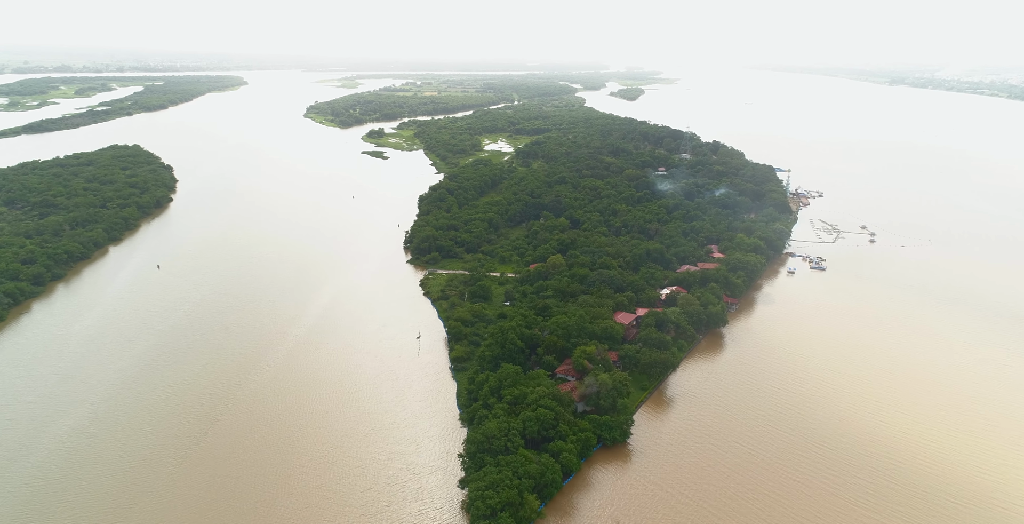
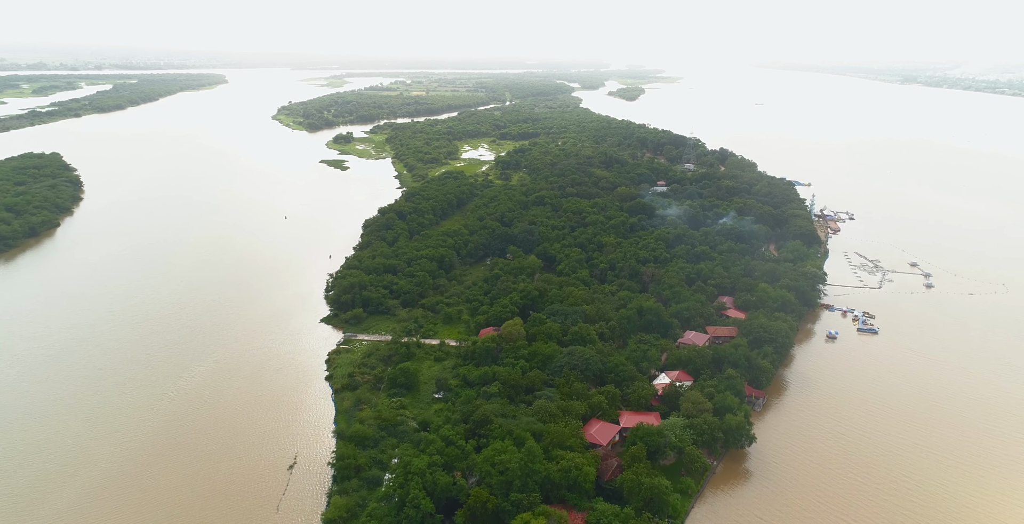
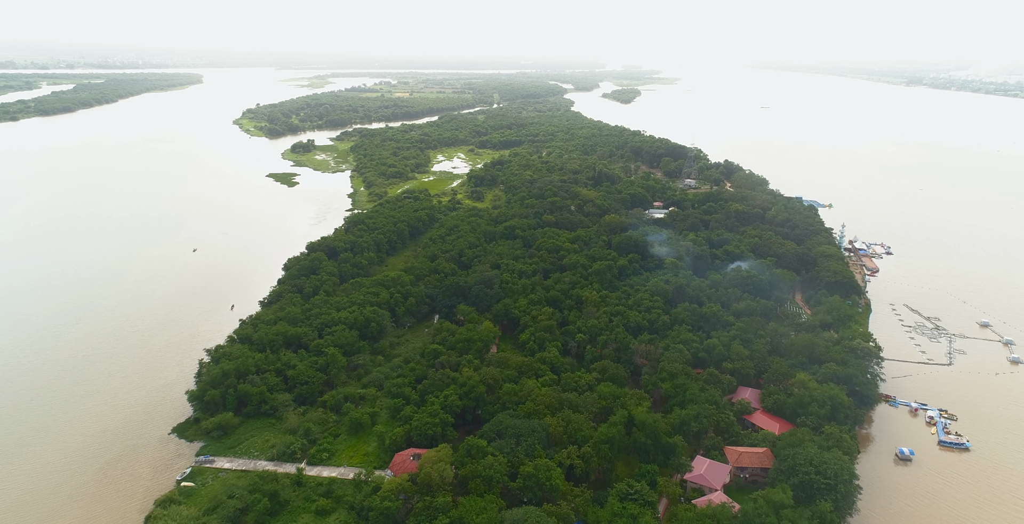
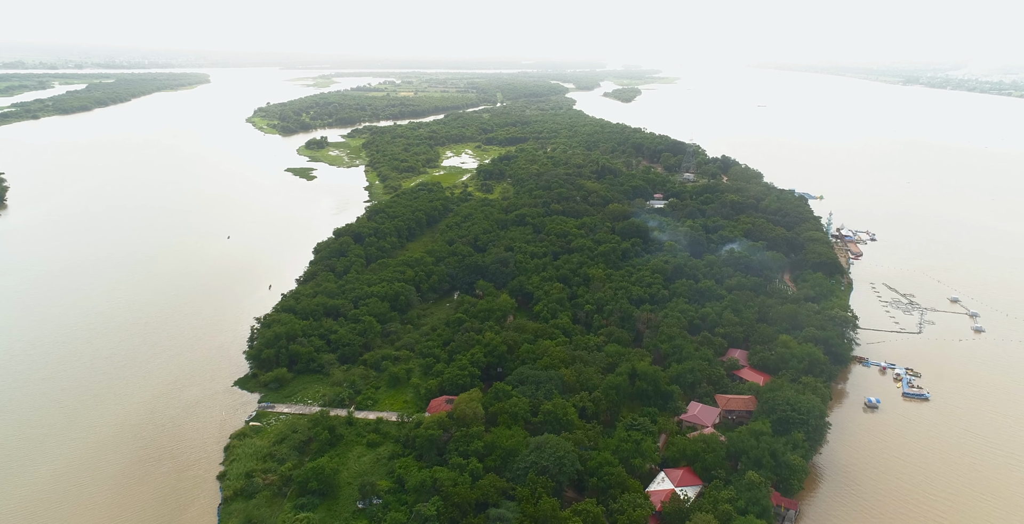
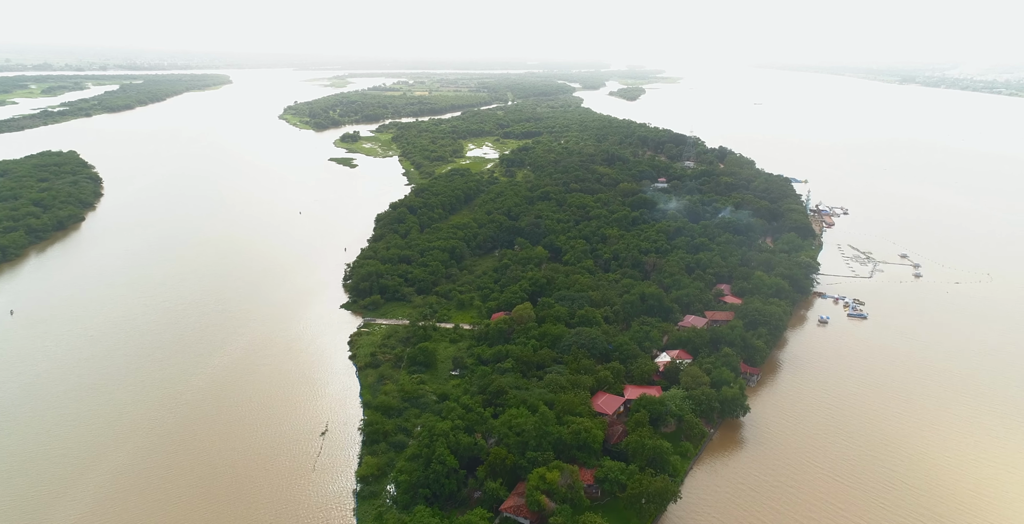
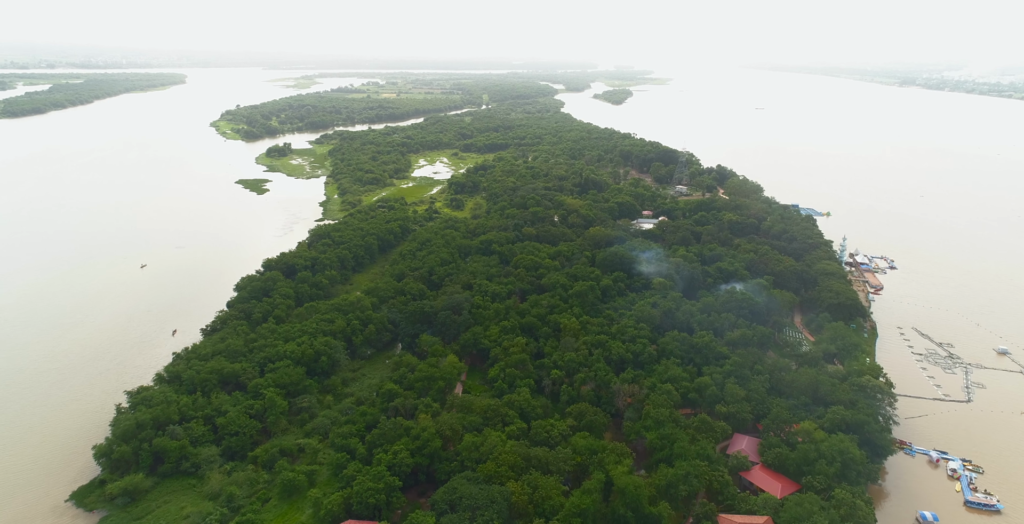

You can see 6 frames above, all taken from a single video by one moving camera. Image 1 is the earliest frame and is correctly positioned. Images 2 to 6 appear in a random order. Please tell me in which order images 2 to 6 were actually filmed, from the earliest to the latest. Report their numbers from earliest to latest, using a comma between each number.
5, 2, 4, 3, 6
